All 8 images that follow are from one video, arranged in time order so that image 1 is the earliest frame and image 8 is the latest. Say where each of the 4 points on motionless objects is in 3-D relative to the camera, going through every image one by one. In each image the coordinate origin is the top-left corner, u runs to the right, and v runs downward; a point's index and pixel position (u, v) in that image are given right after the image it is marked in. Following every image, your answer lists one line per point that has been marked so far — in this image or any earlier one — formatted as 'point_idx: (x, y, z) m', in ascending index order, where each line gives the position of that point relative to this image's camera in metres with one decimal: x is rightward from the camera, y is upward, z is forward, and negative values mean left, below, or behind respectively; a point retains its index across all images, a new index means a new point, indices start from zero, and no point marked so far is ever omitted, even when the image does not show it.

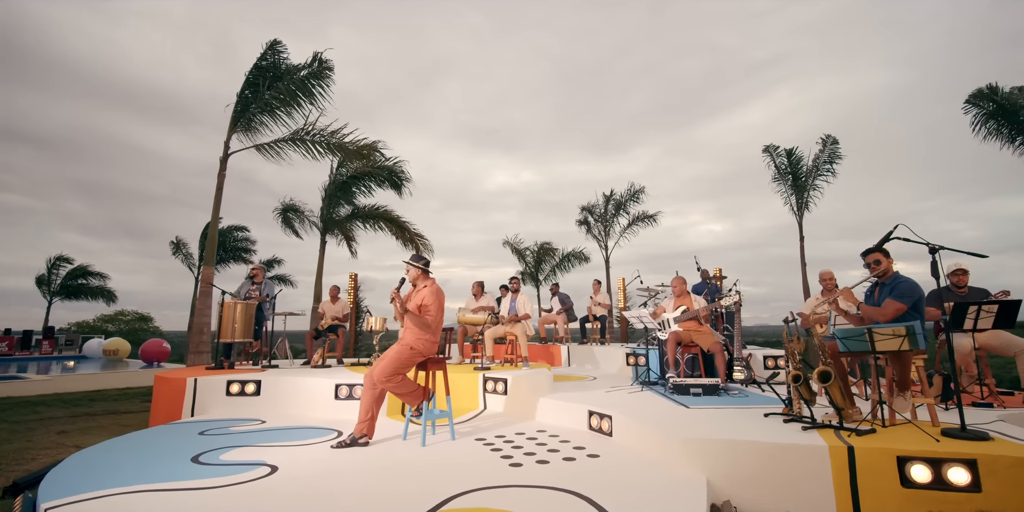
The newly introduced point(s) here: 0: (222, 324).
0: (-5.2, -1.2, +7.5) m
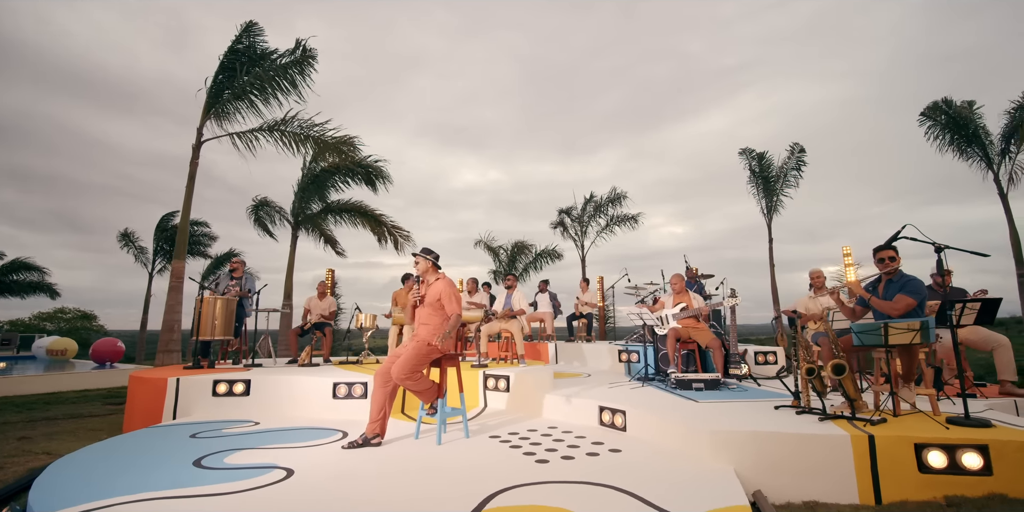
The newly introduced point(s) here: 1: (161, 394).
0: (-5.2, -1.1, +7.0) m
1: (-4.6, -1.8, +5.4) m
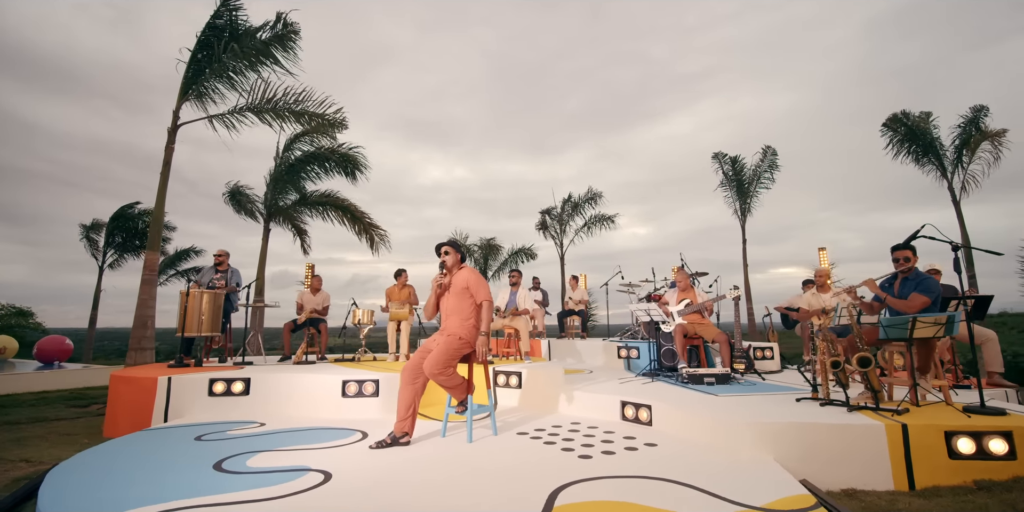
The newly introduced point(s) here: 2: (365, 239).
0: (-5.1, -1.0, +6.6) m
1: (-4.3, -1.7, +5.0) m
2: (-5.1, +0.6, +13.4) m
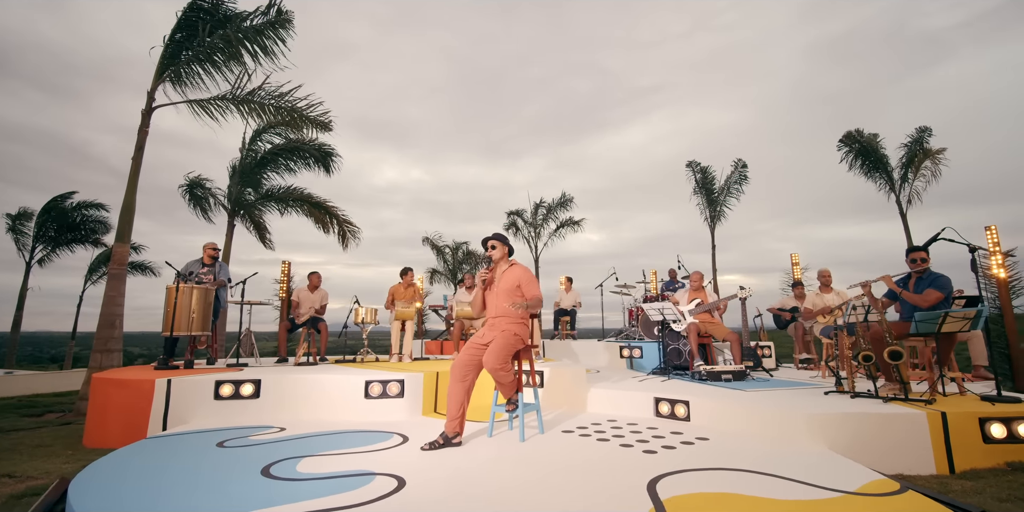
0: (-4.8, -0.9, +6.0) m
1: (-4.0, -1.6, +4.5) m
2: (-5.4, +0.6, +12.8) m
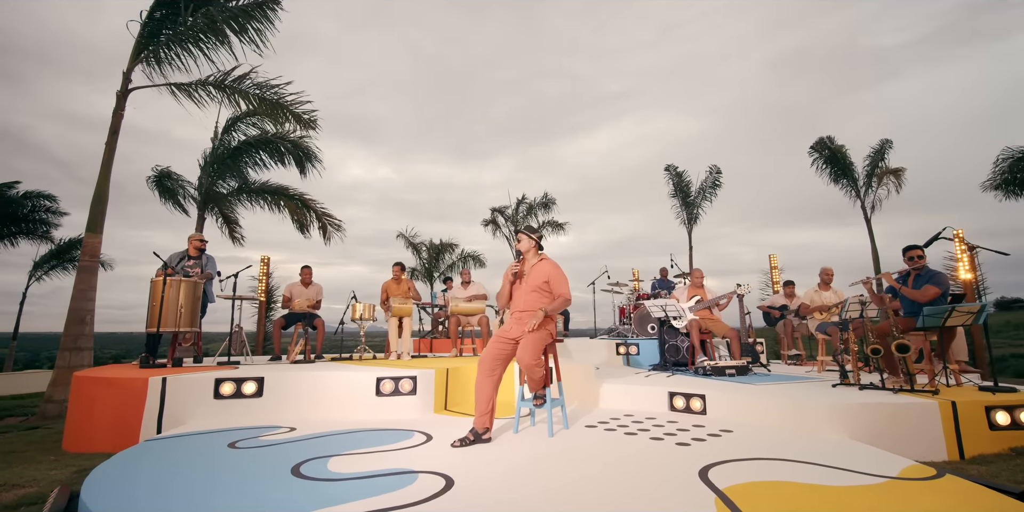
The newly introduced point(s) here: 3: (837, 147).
0: (-4.7, -0.7, +5.6) m
1: (-3.7, -1.5, +4.2) m
2: (-5.8, +0.7, +12.4) m
3: (+10.8, +3.6, +13.8) m
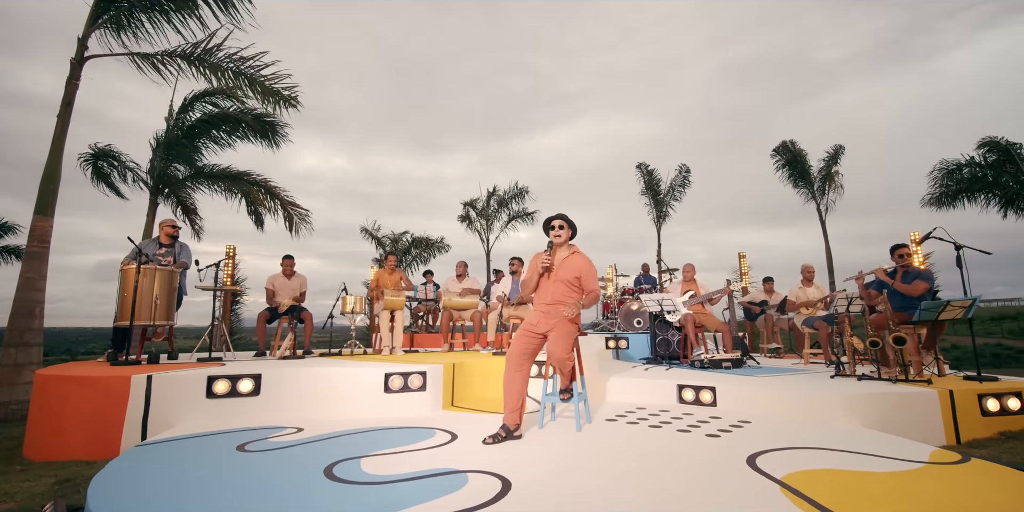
0: (-4.6, -0.6, +5.1) m
1: (-3.5, -1.3, +3.8) m
2: (-6.2, +1.0, +11.7) m
3: (+10.2, +3.6, +14.6) m
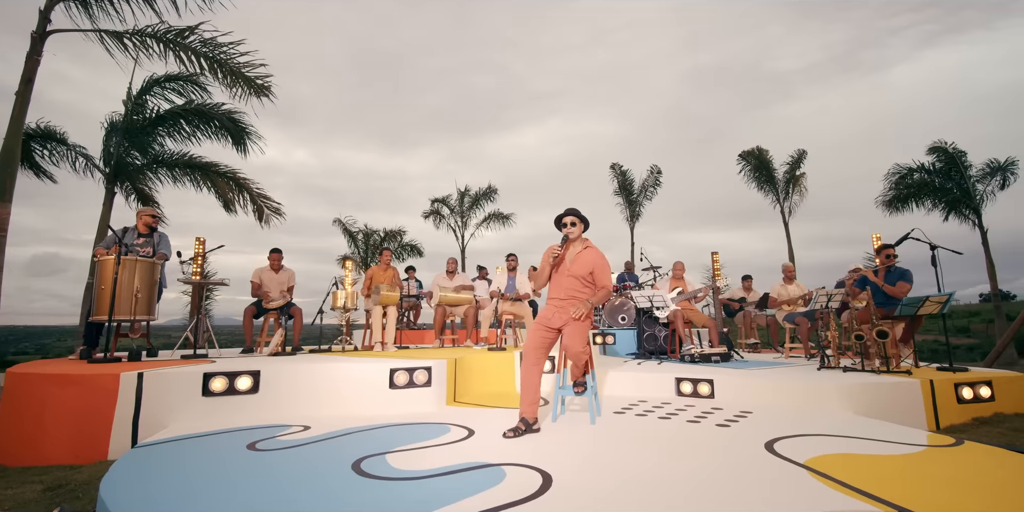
0: (-4.6, -0.4, +4.8) m
1: (-3.4, -1.2, +3.5) m
2: (-6.6, +1.2, +11.2) m
3: (+9.6, +3.6, +15.3) m
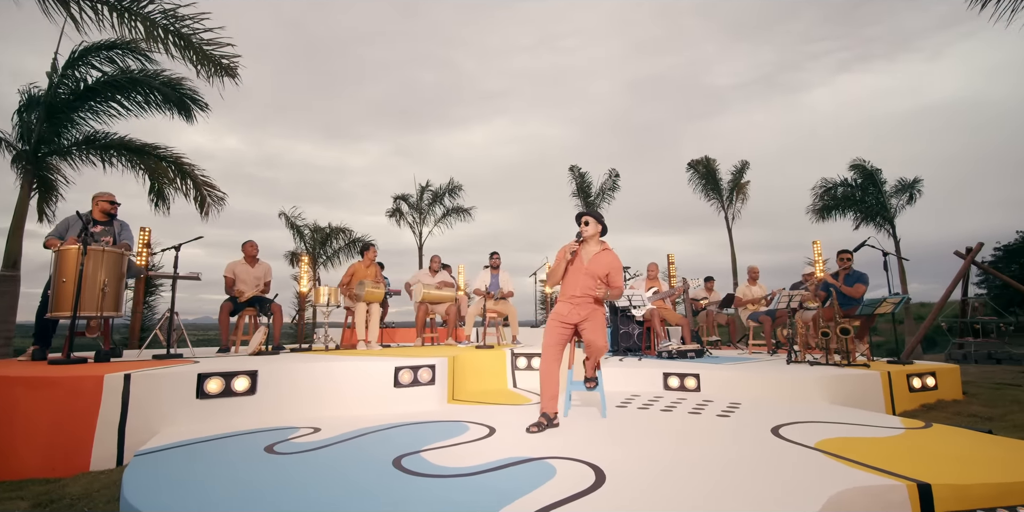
0: (-4.5, -0.3, +4.3) m
1: (-3.2, -1.1, +3.2) m
2: (-7.3, +1.3, +10.5) m
3: (+8.4, +3.5, +16.4) m
